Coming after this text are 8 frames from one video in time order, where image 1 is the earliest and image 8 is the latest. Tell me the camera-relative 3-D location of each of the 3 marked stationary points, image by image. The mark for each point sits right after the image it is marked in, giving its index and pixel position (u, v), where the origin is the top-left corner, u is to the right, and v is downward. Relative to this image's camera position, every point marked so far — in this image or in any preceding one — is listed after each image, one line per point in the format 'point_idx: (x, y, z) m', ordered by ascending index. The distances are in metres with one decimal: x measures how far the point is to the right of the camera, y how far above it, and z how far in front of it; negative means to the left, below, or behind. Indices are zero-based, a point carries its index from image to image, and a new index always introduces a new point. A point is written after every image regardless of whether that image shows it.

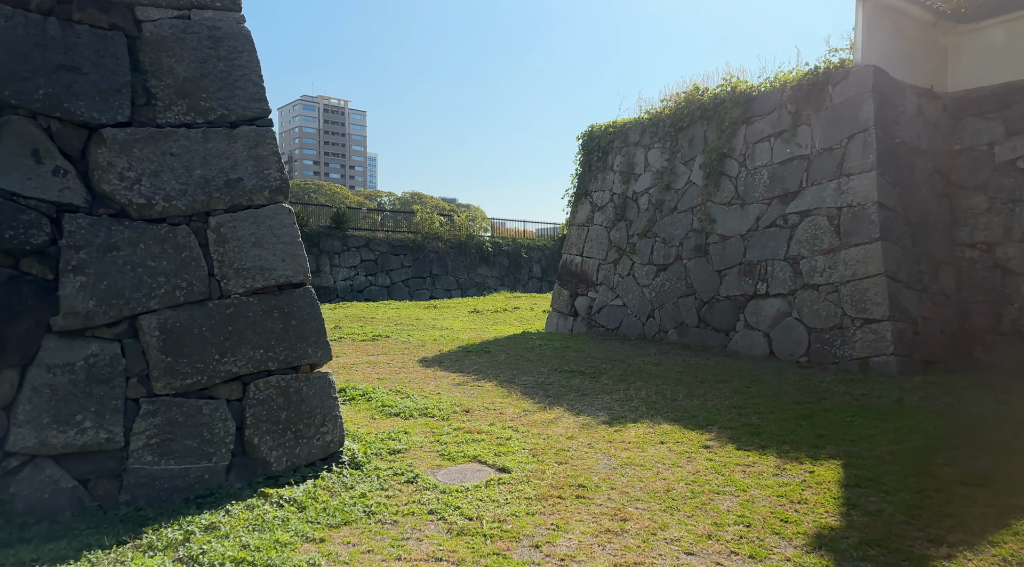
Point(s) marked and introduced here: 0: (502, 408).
0: (-0.1, -0.8, +4.6) m
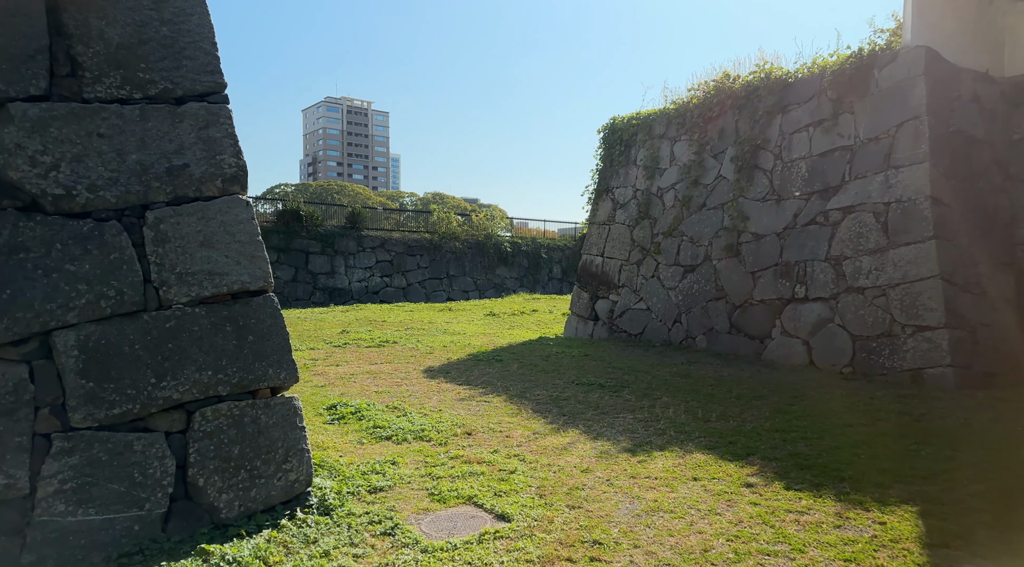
0: (0.0, -0.8, +4.0) m
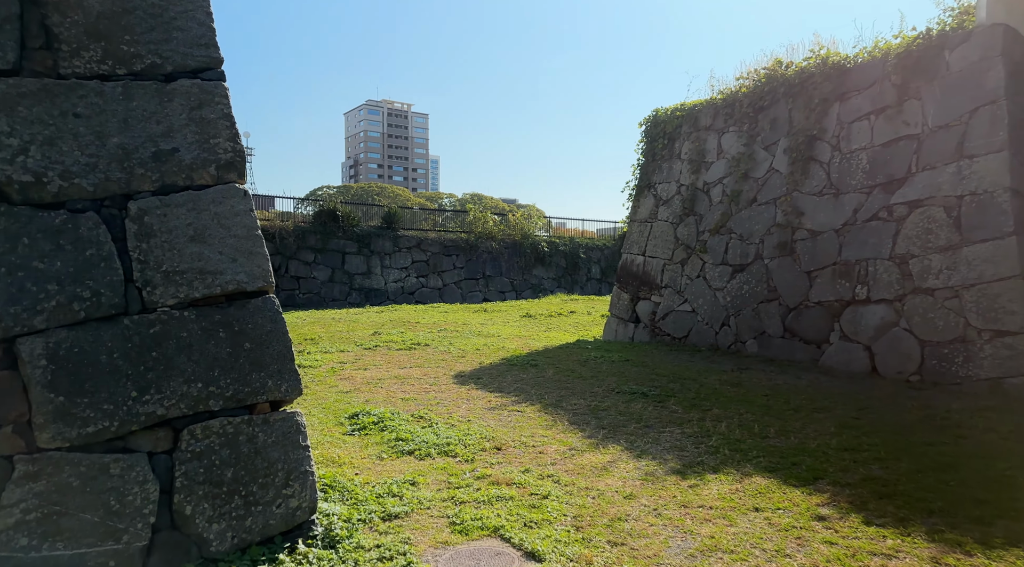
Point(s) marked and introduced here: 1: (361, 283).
0: (+0.2, -0.8, +3.7) m
1: (-3.2, 0.0, +15.2) m
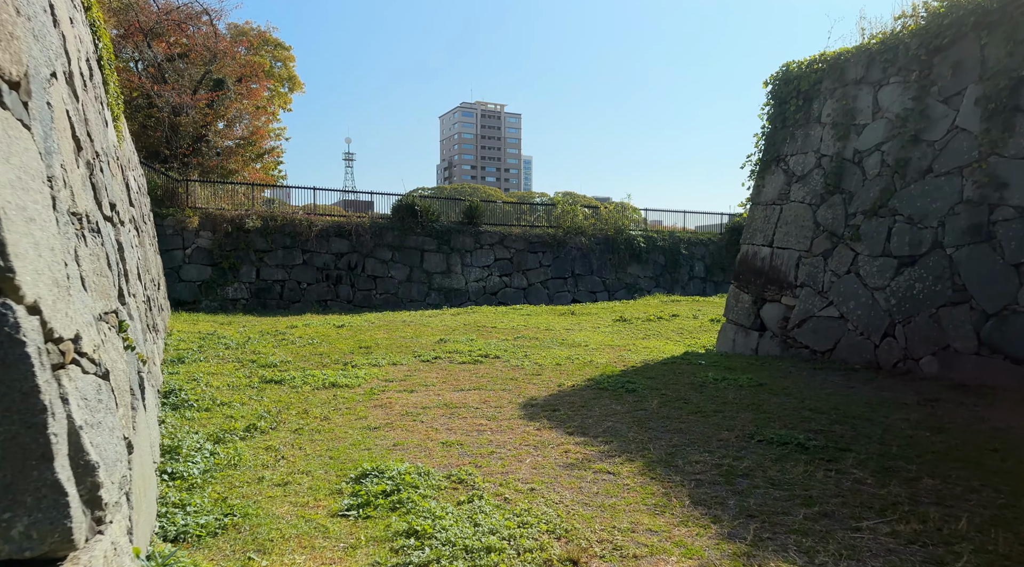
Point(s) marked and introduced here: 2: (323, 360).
0: (+0.4, -0.8, +2.1) m
1: (-1.4, 0.0, +14.0) m
2: (-1.7, -0.7, +6.3) m
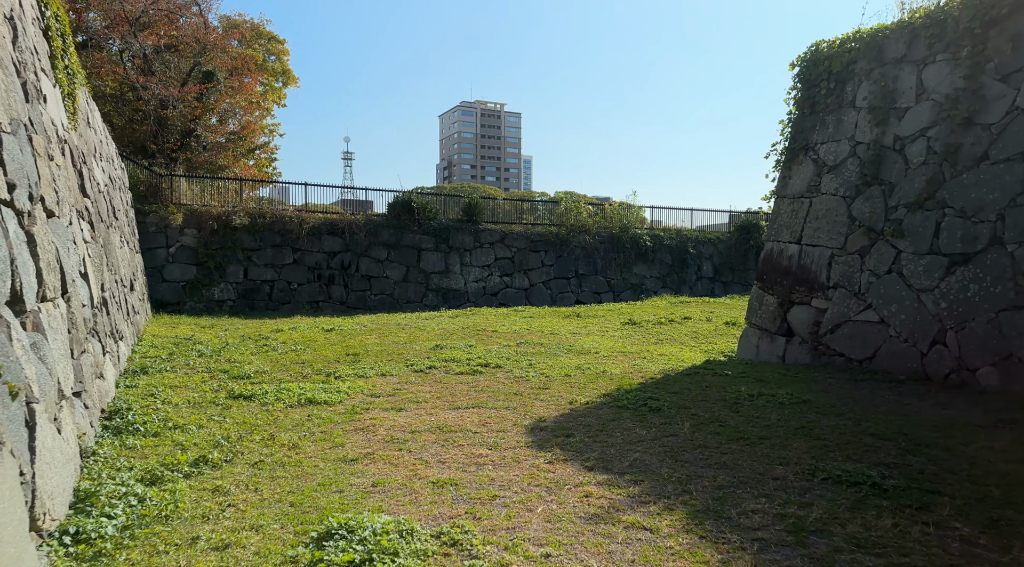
0: (+0.4, -0.8, +1.5) m
1: (-1.4, 0.0, +13.3) m
2: (-1.7, -0.7, +5.6) m
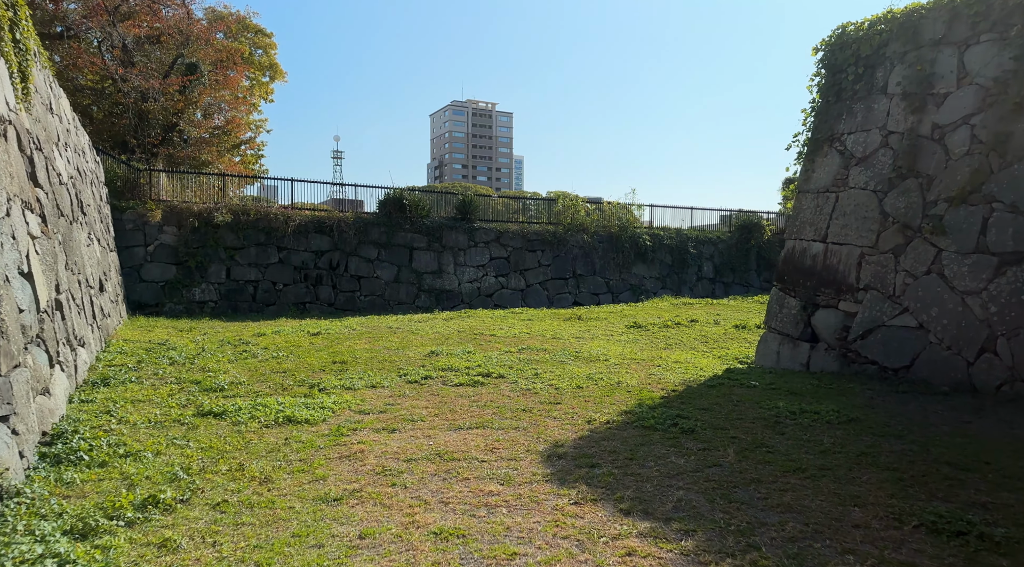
0: (+0.5, -0.8, +0.9) m
1: (-1.5, 0.0, +12.8) m
2: (-1.6, -0.7, +5.0) m
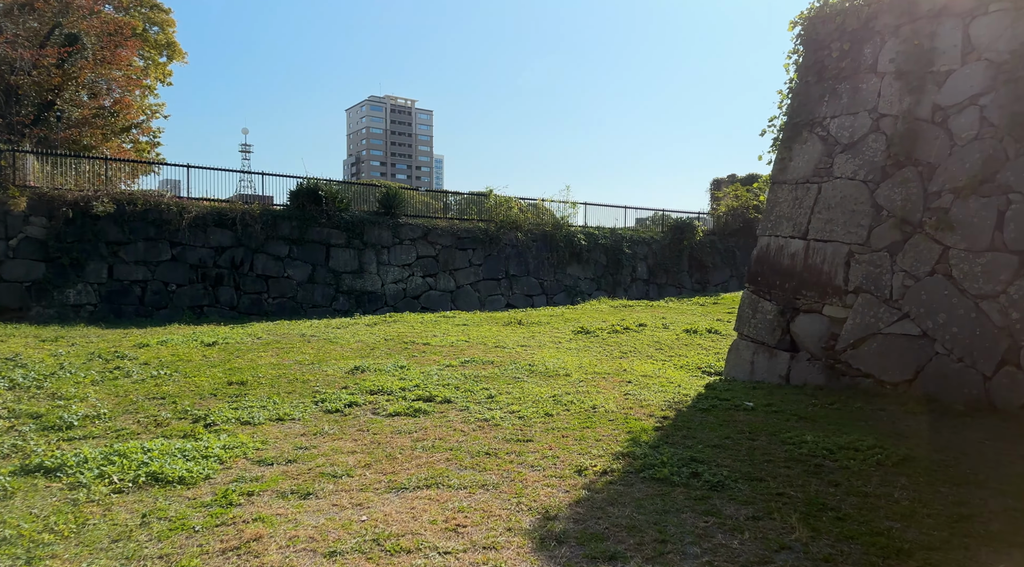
0: (+0.7, -0.9, 0.0) m
1: (-2.7, 0.0, +11.6) m
2: (-1.9, -0.7, +3.8) m
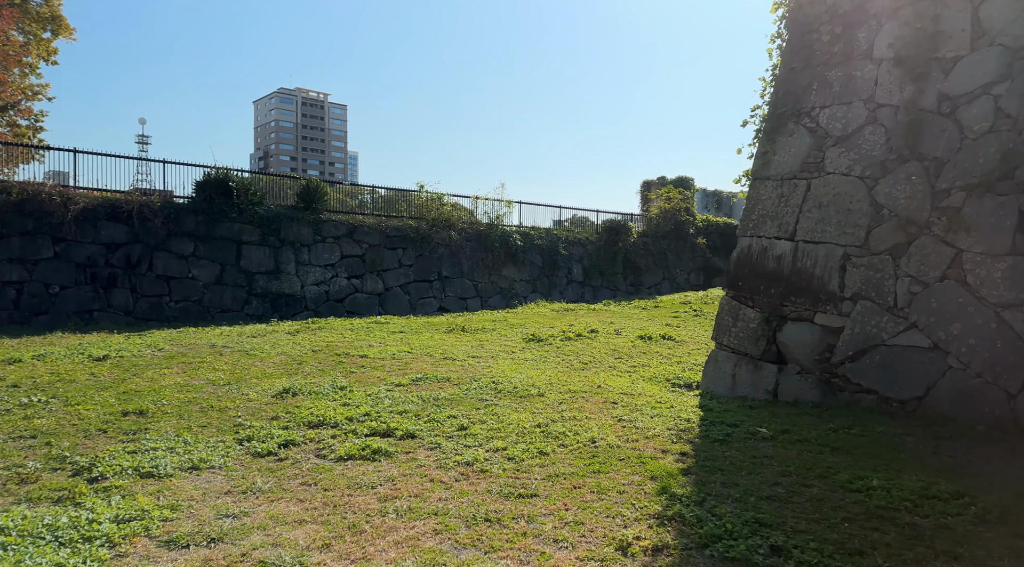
0: (+1.1, -0.9, -0.6) m
1: (-3.7, 0.0, +10.4) m
2: (-2.0, -0.7, +2.9) m
